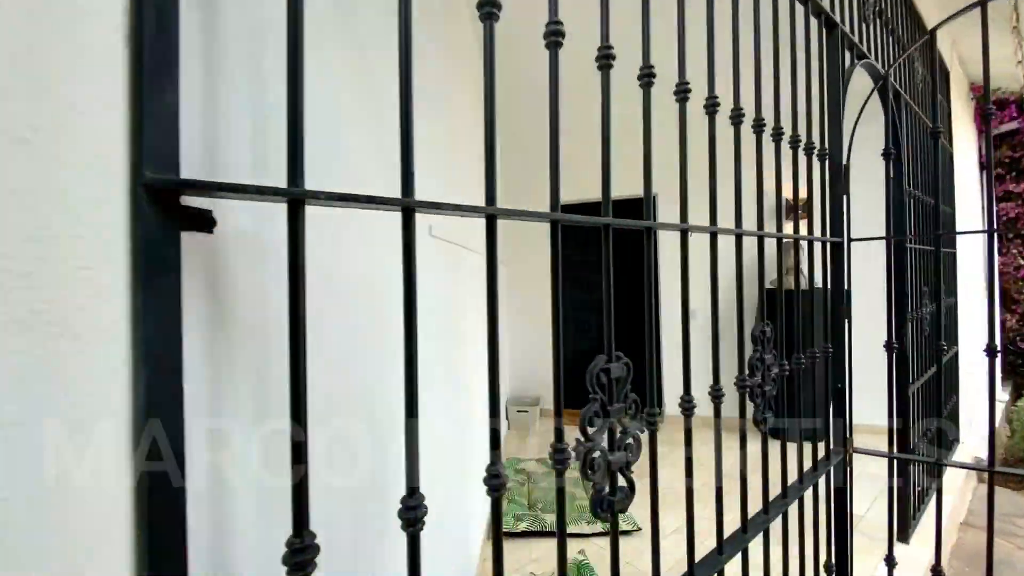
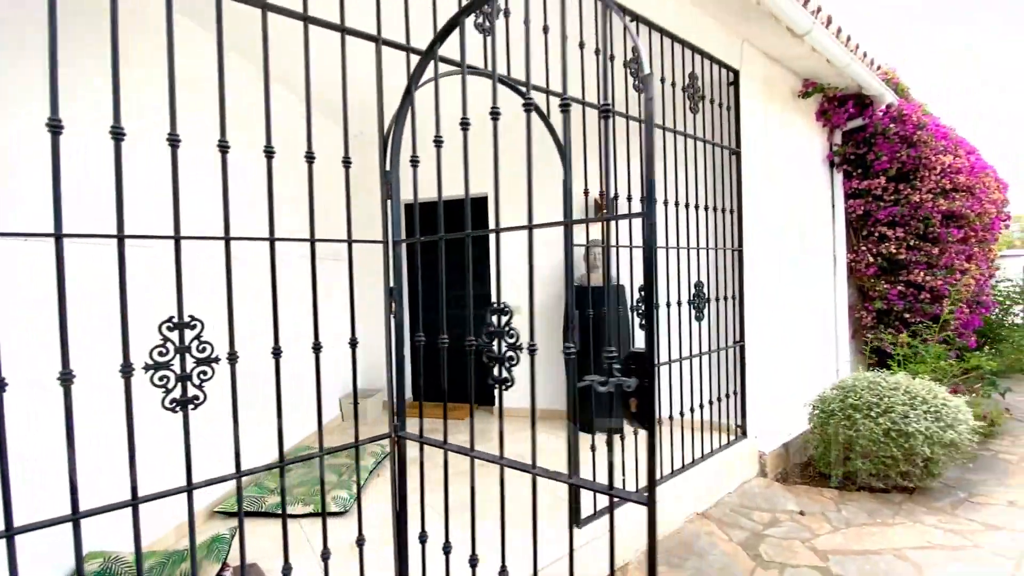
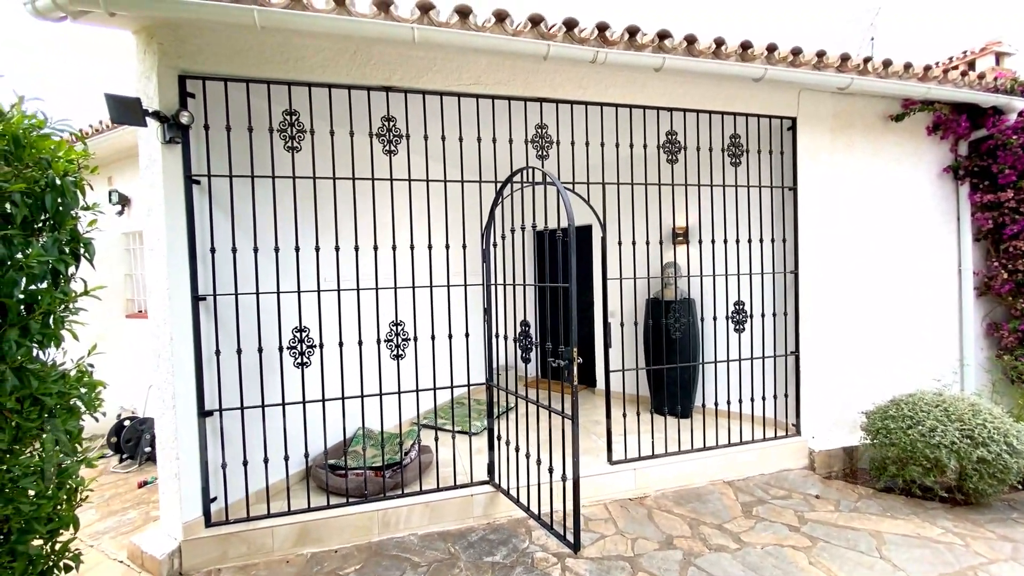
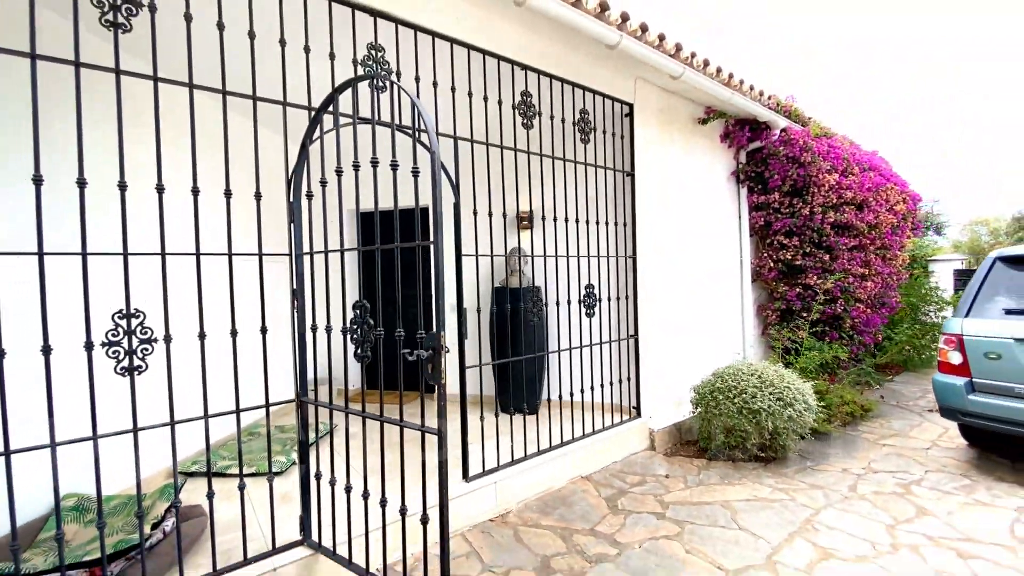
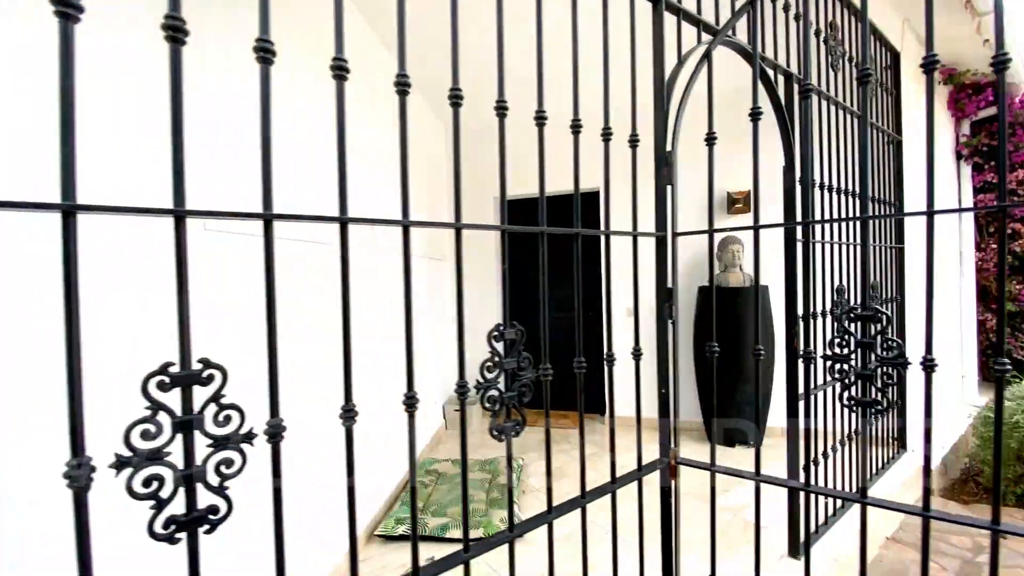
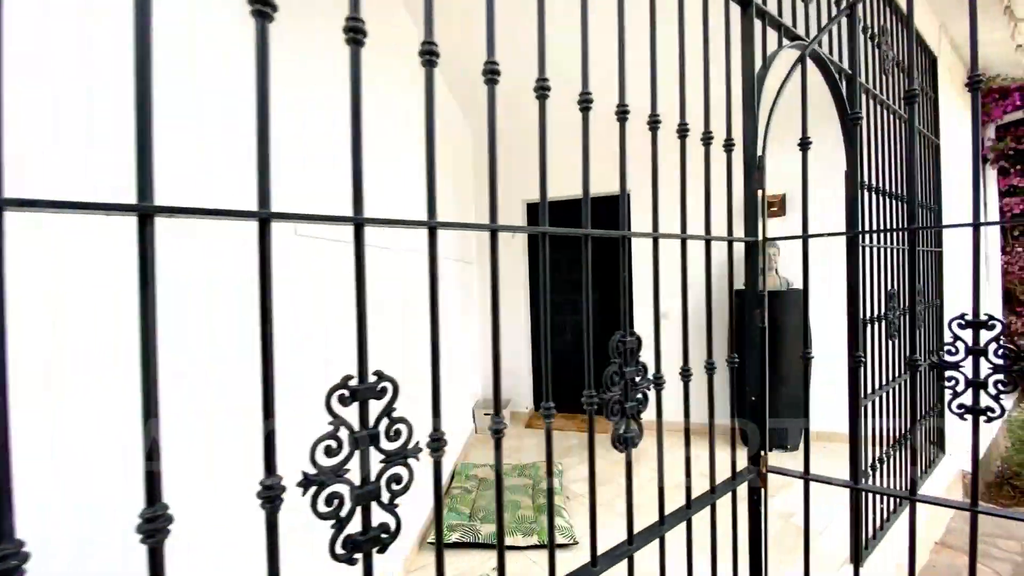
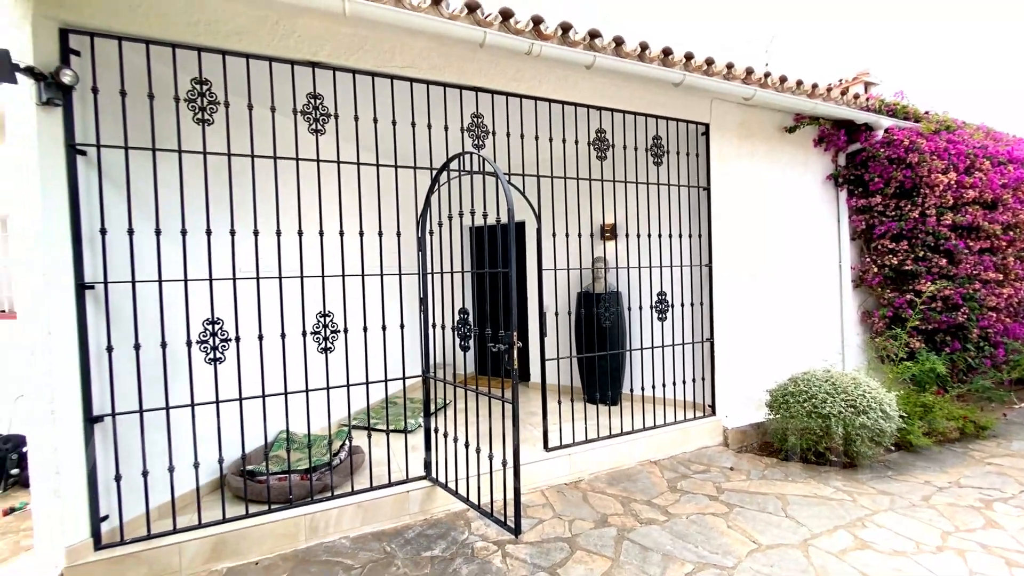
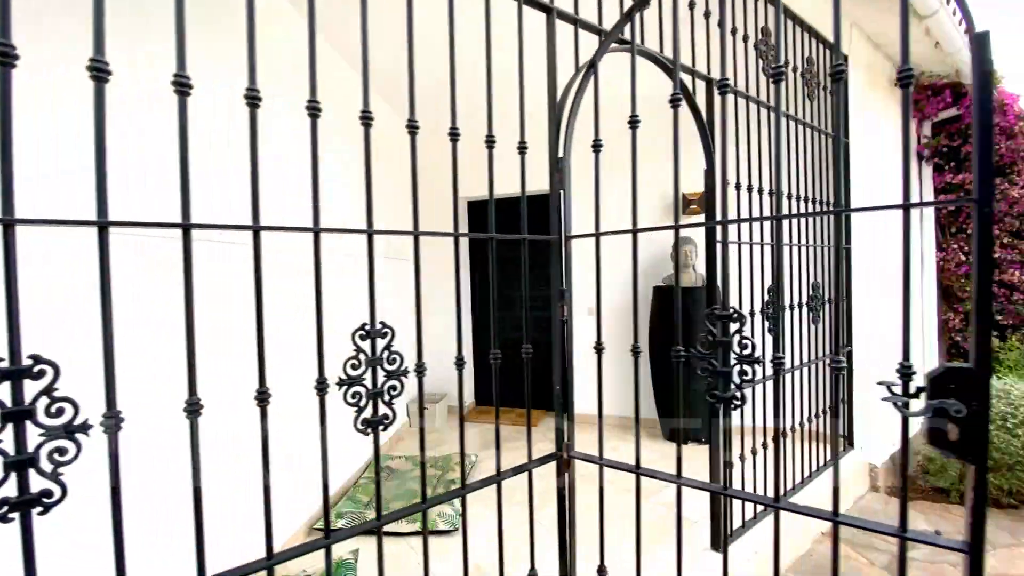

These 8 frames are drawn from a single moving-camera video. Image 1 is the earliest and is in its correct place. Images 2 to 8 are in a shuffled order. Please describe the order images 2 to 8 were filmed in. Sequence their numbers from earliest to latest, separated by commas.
6, 5, 8, 2, 4, 7, 3
